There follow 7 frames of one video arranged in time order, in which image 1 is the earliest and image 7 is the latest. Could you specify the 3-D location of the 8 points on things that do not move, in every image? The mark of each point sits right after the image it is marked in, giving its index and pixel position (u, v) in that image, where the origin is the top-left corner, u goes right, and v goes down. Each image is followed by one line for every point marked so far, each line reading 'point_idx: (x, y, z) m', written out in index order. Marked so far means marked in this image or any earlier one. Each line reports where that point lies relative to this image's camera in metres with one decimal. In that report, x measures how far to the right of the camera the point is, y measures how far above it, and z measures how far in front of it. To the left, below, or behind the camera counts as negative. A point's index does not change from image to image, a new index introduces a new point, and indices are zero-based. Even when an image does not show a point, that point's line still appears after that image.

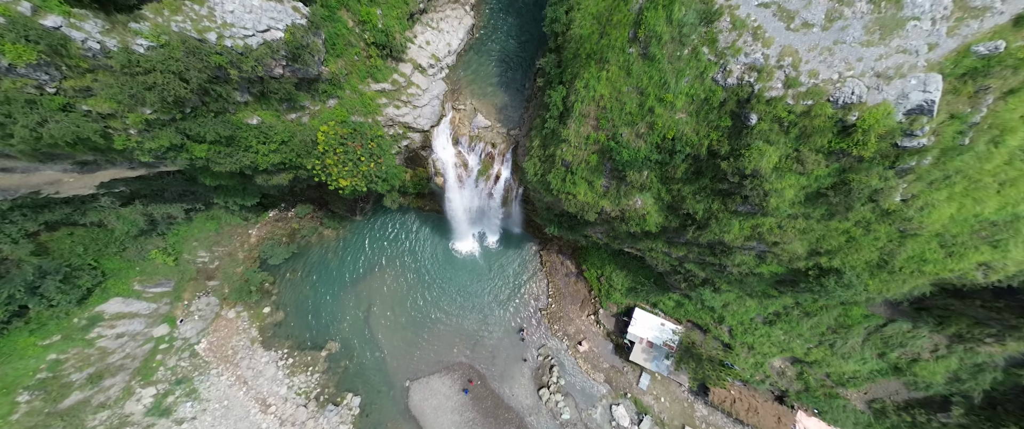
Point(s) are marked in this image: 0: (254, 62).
0: (-13.2, +8.5, +17.4) m
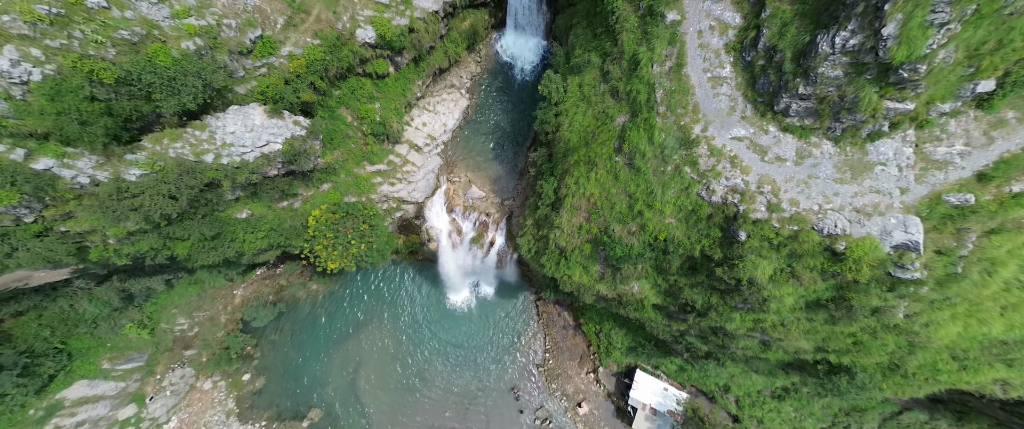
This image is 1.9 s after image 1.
0: (-13.7, +2.3, +17.7) m
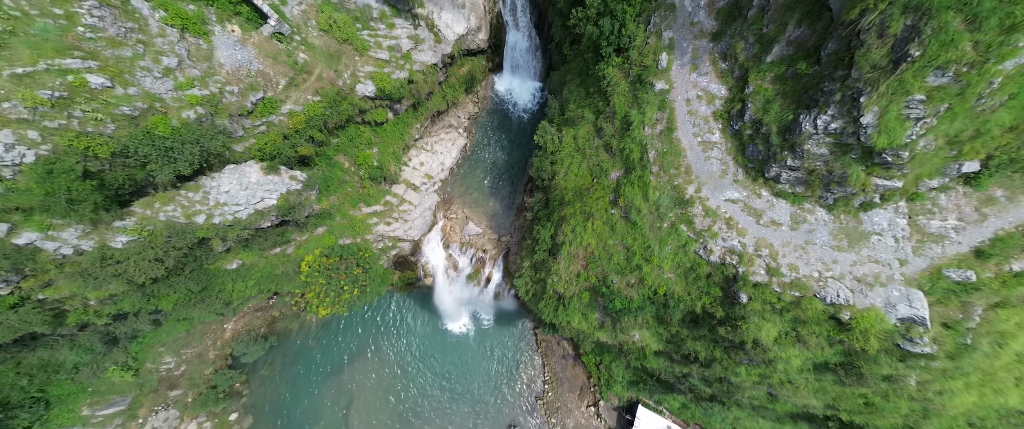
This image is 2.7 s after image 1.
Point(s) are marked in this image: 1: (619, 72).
0: (-13.9, -0.9, +17.4) m
1: (+5.8, +7.8, +17.9) m
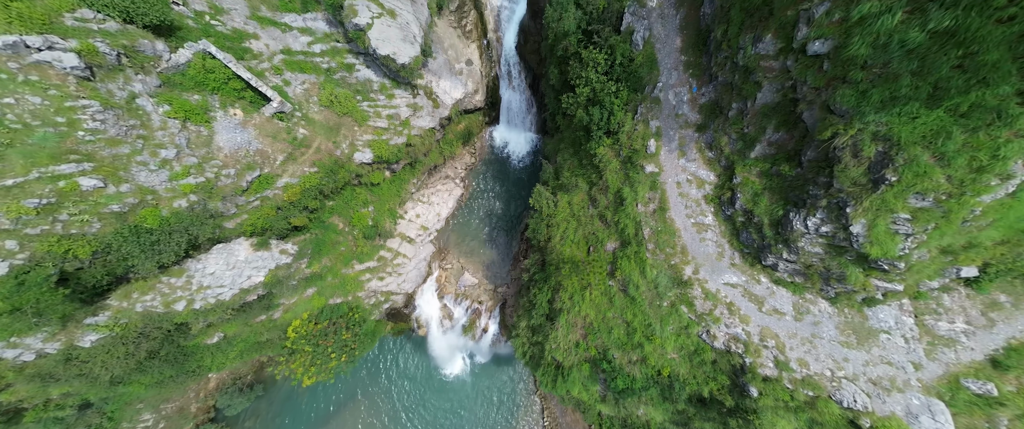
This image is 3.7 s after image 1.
0: (-14.2, -5.2, +16.6) m
1: (+5.4, +3.6, +18.5) m
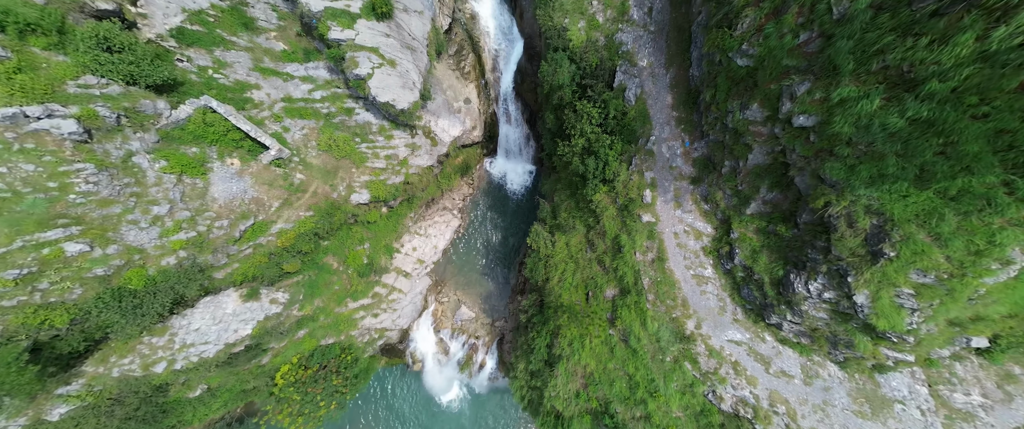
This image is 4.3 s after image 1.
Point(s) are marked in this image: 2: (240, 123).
0: (-14.3, -7.8, +15.8) m
1: (+5.1, +1.0, +18.6) m
2: (-13.2, +4.6, +16.6) m
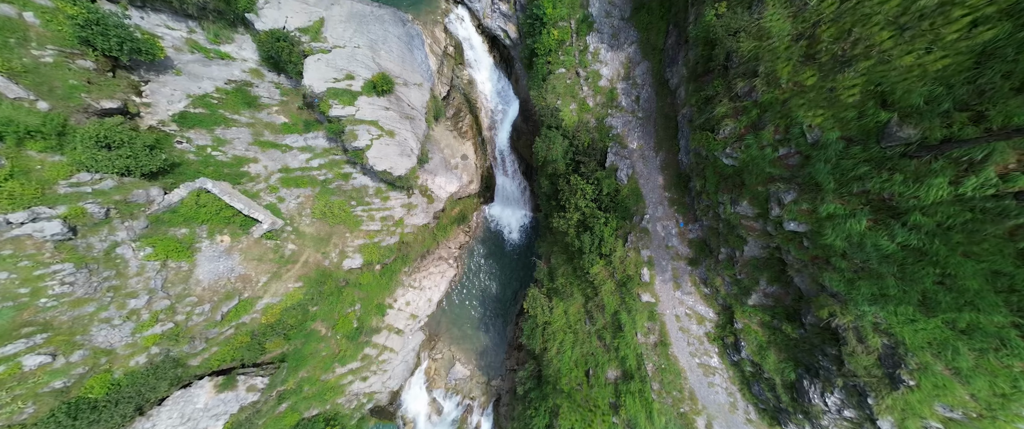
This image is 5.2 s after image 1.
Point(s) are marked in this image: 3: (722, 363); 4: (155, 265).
0: (-14.4, -11.8, +13.9) m
1: (+4.9, -3.2, +18.3) m
2: (-13.5, +0.4, +16.5) m
3: (+9.5, -6.5, +15.7) m
4: (-15.7, -2.3, +15.0) m
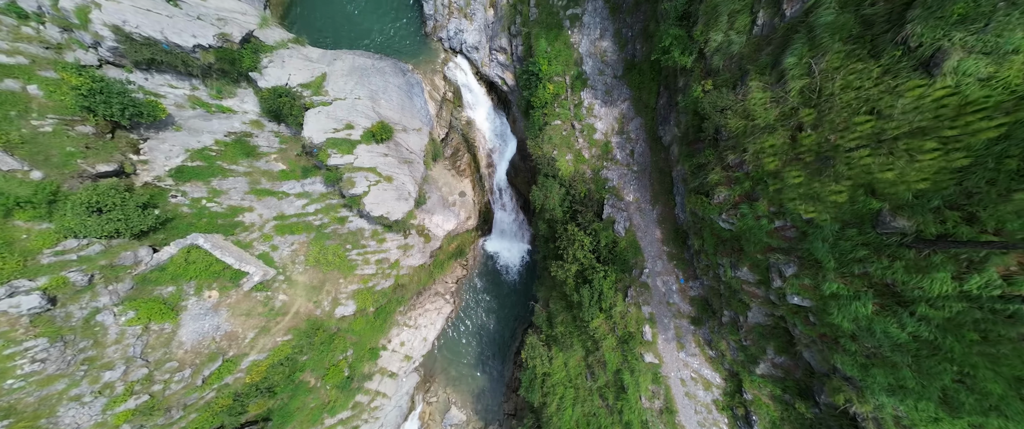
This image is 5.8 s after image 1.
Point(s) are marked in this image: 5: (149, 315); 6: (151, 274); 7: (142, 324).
0: (-14.4, -14.4, +12.4) m
1: (+4.7, -6.1, +17.7) m
2: (-13.6, -2.5, +16.1) m
3: (+9.4, -9.1, +14.8) m
4: (-15.8, -5.0, +14.3) m
5: (-15.6, -4.6, +14.6) m
6: (-15.7, -3.0, +14.7) m
7: (-15.7, -4.9, +14.5) m
